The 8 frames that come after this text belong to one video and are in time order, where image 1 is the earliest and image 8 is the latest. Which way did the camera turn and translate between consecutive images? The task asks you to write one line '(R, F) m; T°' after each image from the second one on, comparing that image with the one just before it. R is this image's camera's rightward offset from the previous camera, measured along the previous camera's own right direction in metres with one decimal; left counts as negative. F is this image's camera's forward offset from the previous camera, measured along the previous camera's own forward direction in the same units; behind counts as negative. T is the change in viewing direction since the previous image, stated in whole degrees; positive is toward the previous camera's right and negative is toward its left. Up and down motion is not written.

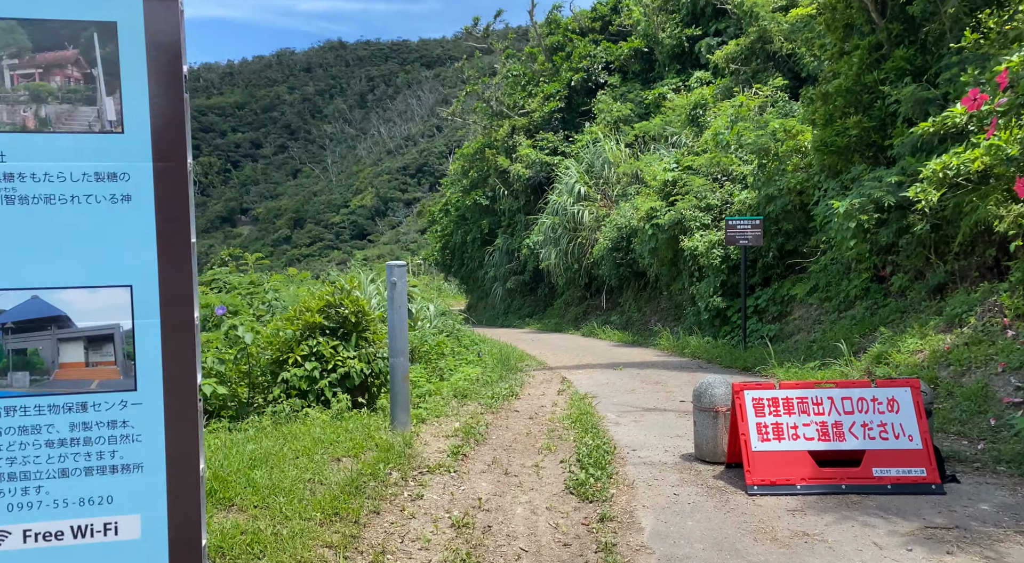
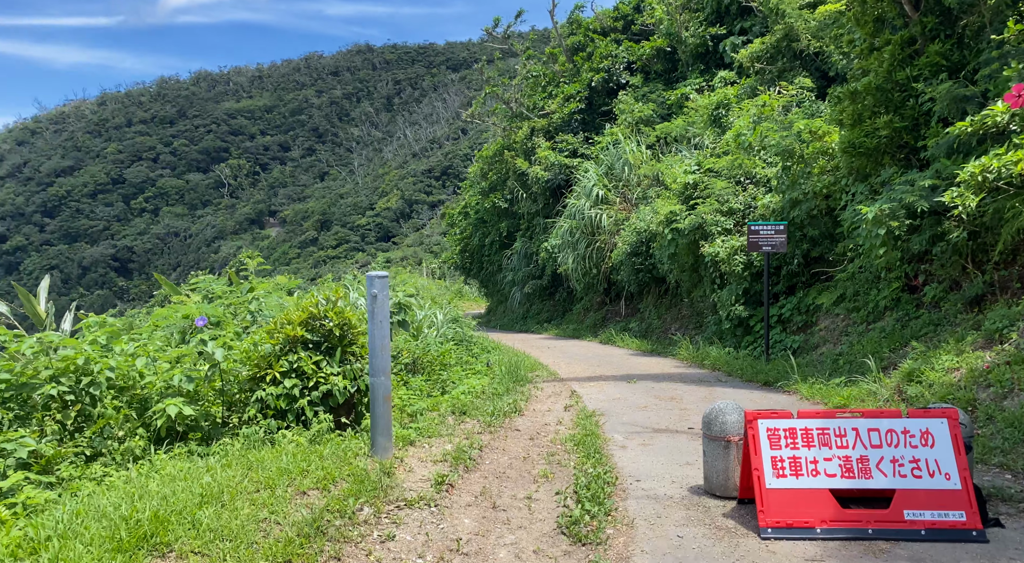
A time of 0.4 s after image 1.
(+0.2, +0.4) m; -2°
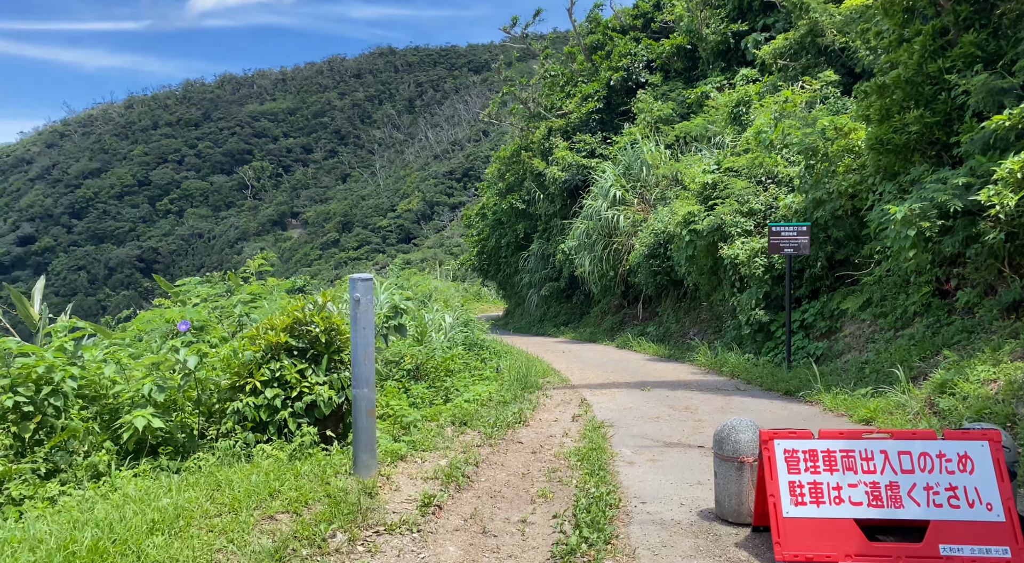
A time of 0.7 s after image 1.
(+0.1, +0.3) m; -2°
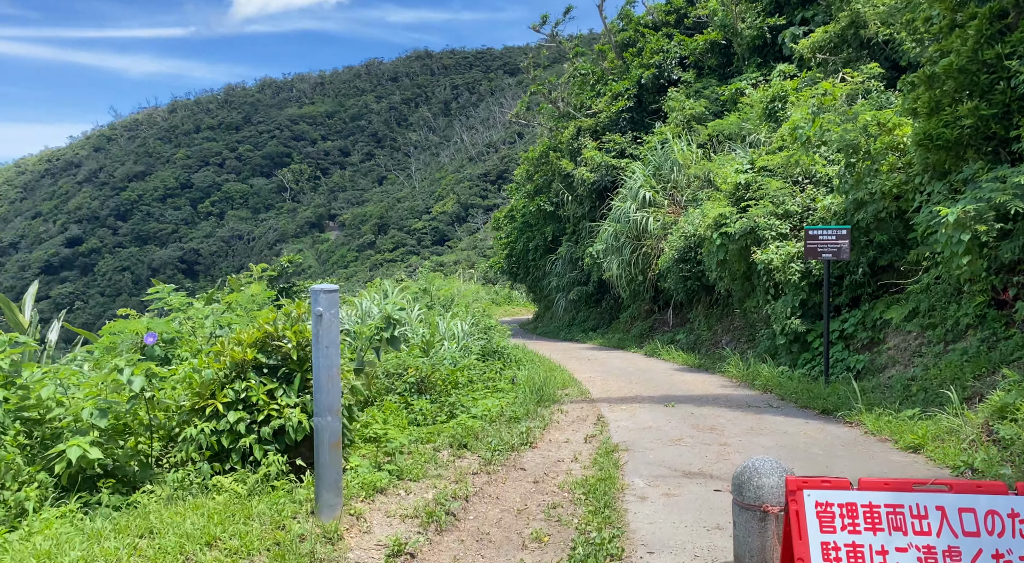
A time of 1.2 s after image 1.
(+0.2, +0.5) m; -3°
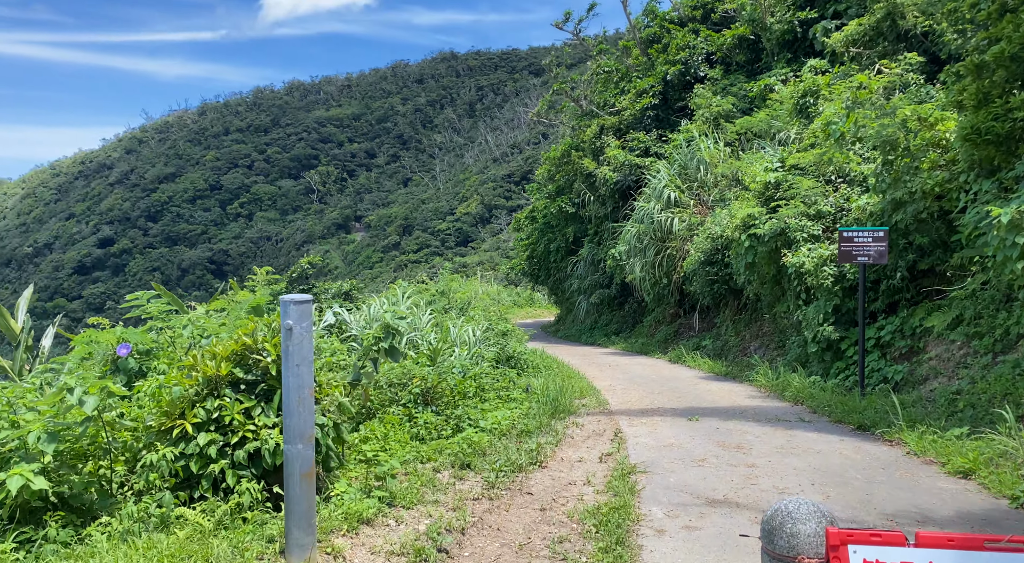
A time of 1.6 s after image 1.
(+0.1, +0.4) m; -2°
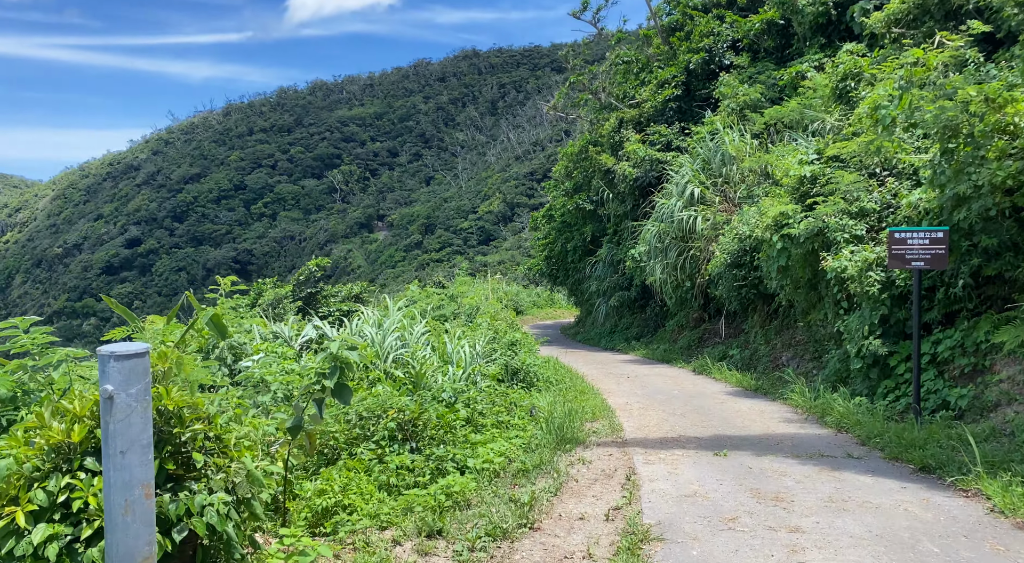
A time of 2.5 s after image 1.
(+0.2, +1.0) m; -2°
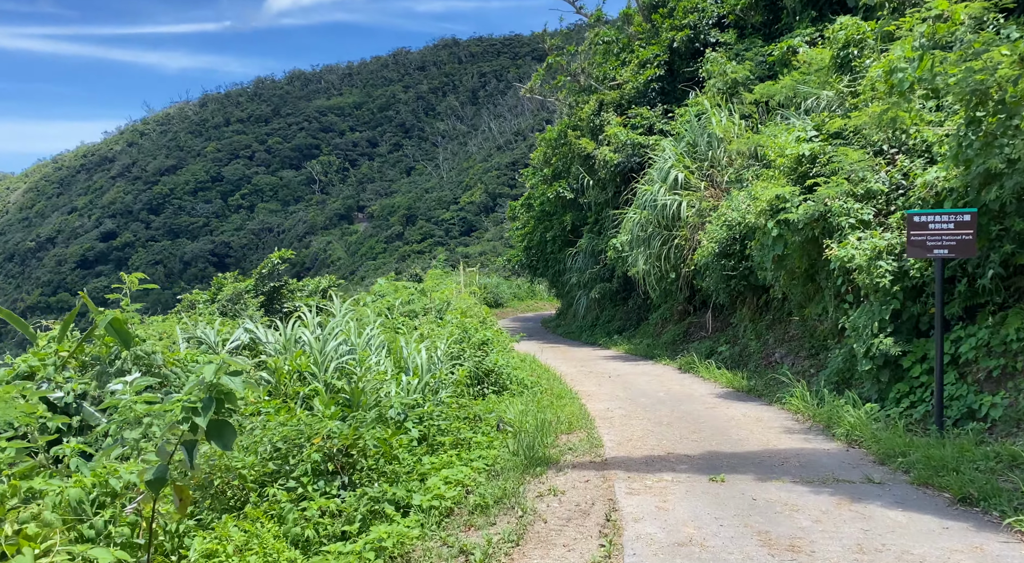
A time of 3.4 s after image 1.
(+0.2, +1.0) m; +1°
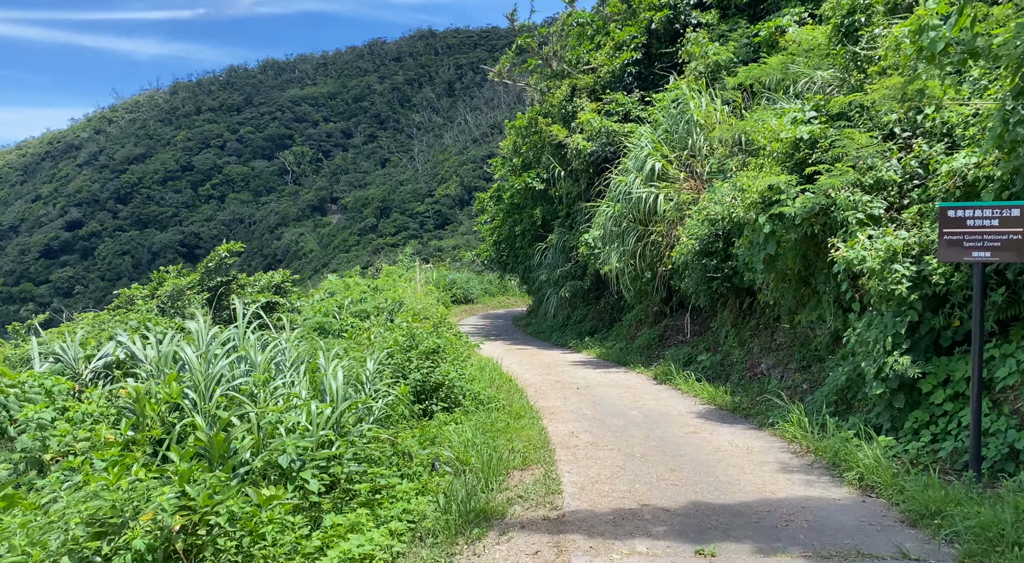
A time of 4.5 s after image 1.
(+0.2, +1.3) m; +2°
